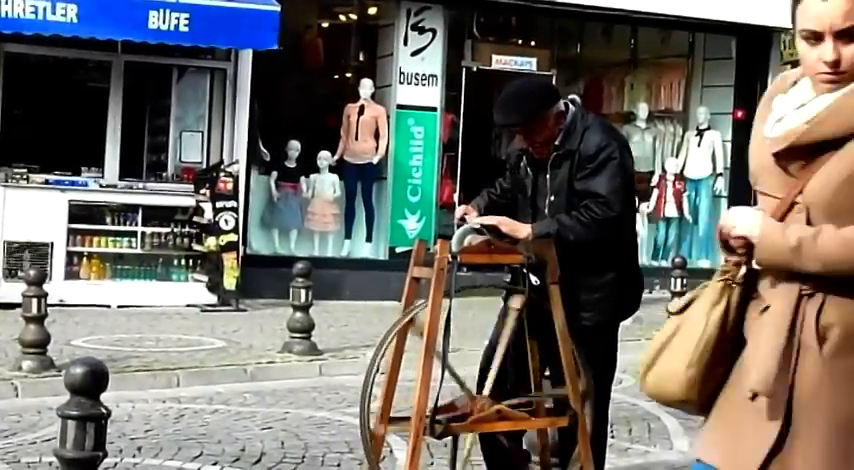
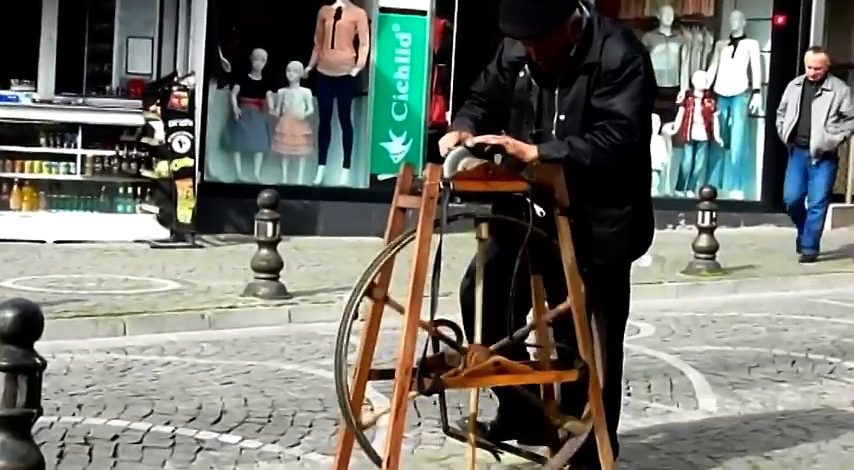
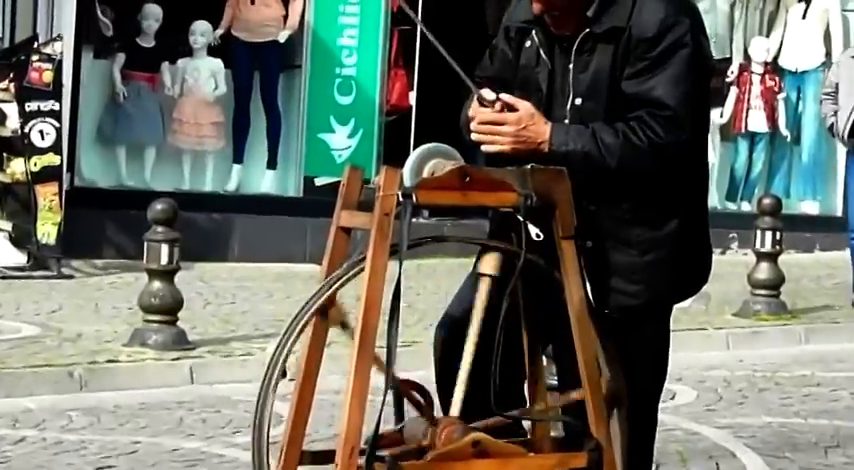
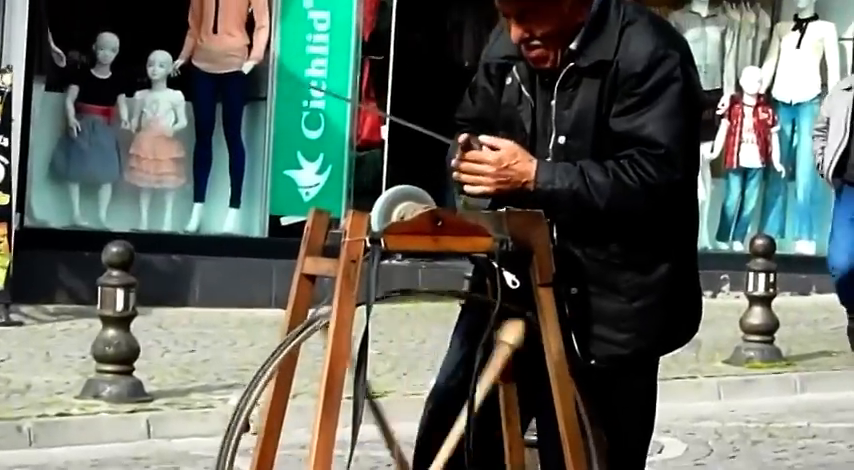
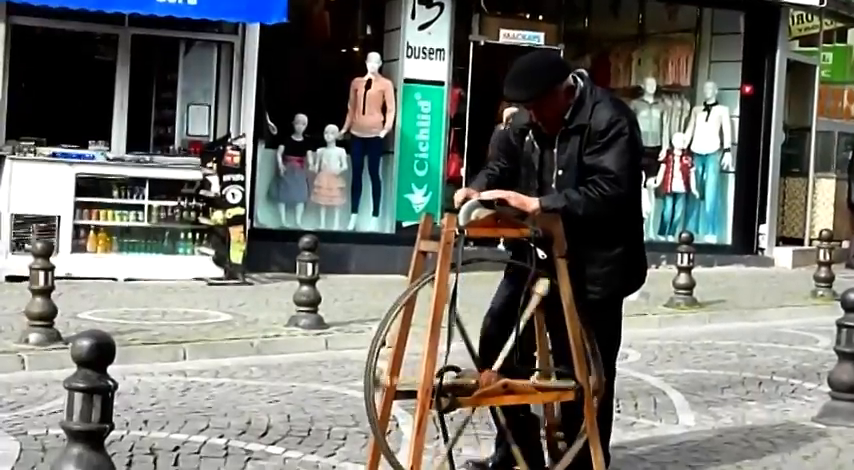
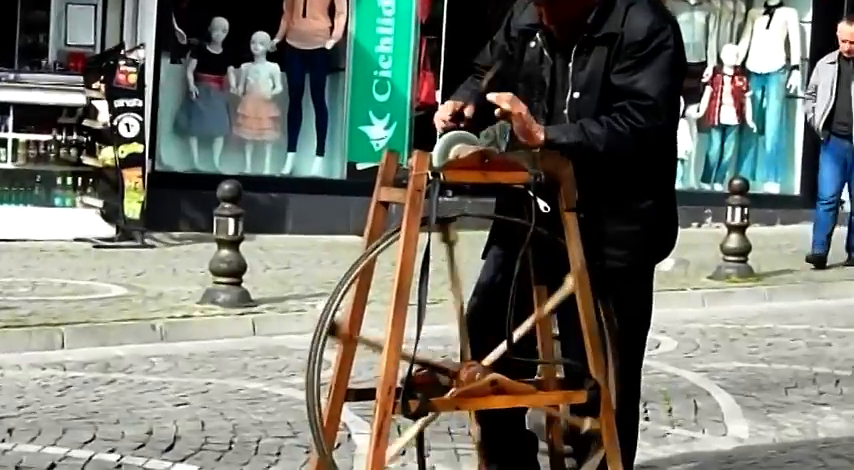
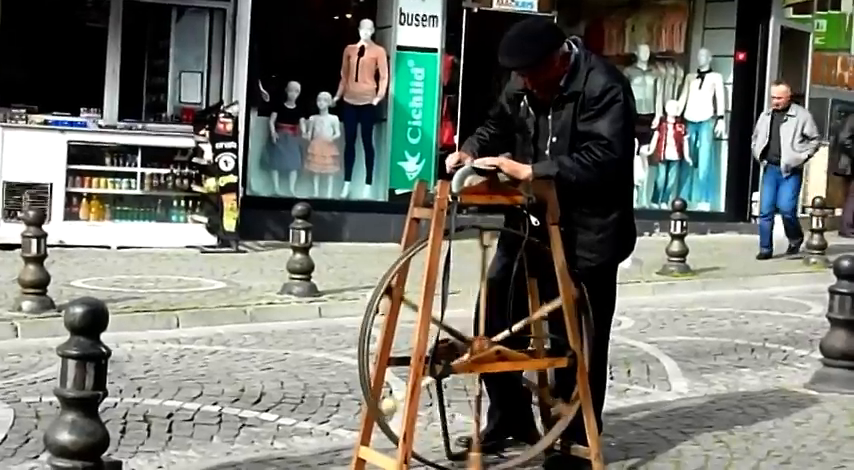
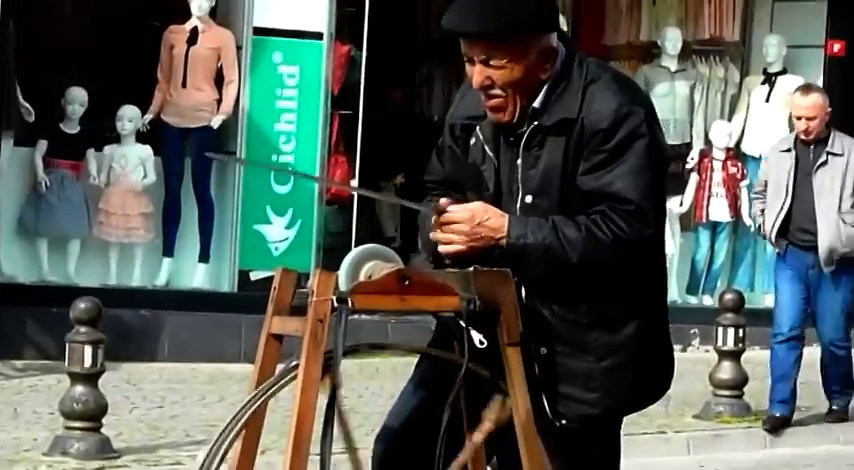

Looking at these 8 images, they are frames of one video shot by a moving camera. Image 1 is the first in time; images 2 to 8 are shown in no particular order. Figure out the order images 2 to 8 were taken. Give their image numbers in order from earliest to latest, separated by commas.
5, 7, 2, 6, 3, 4, 8
